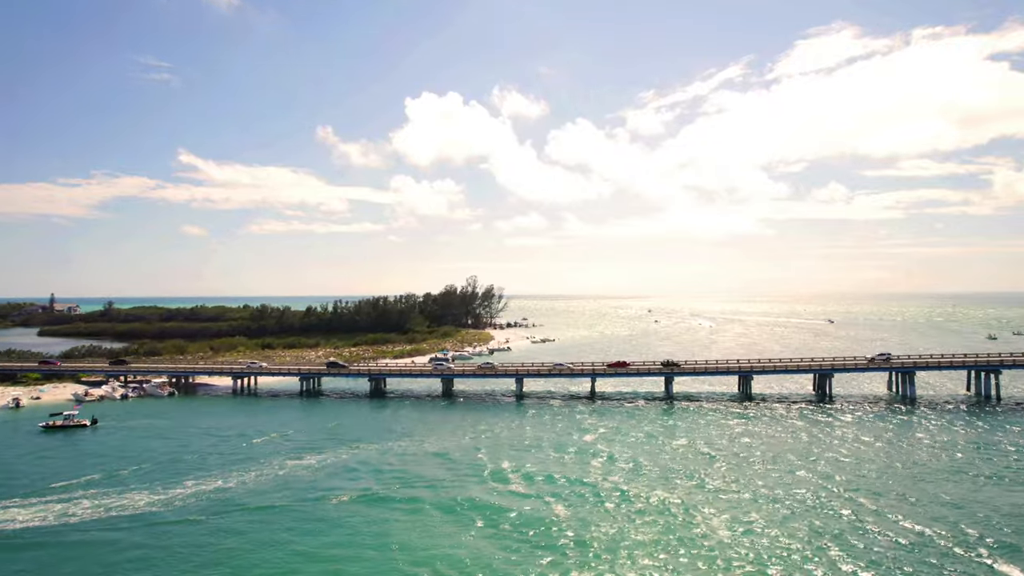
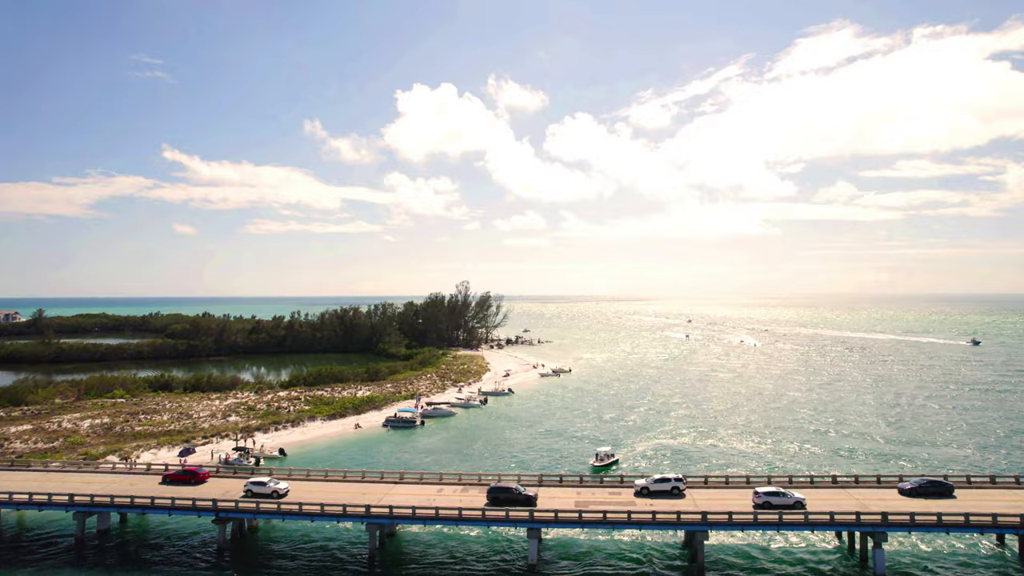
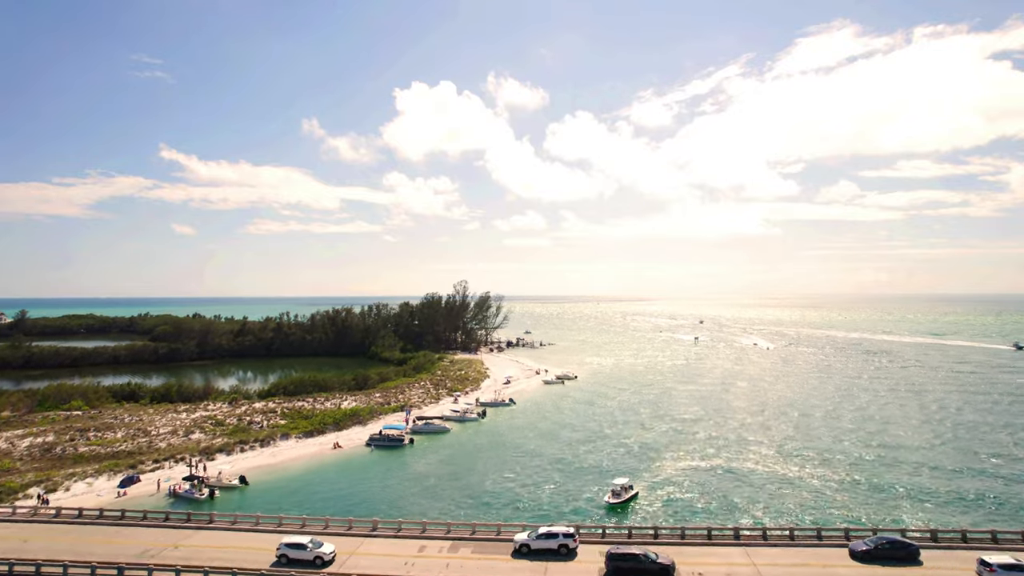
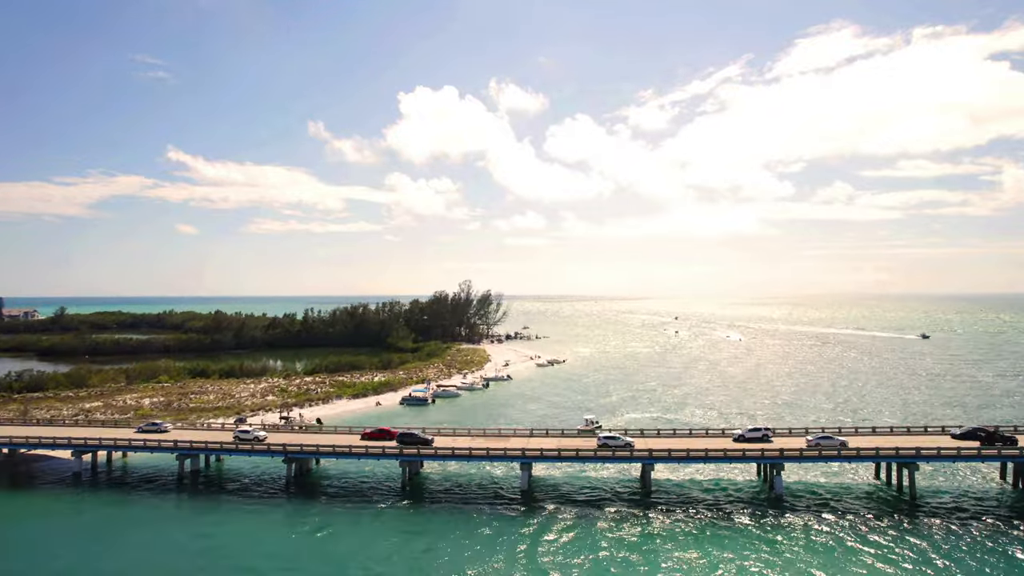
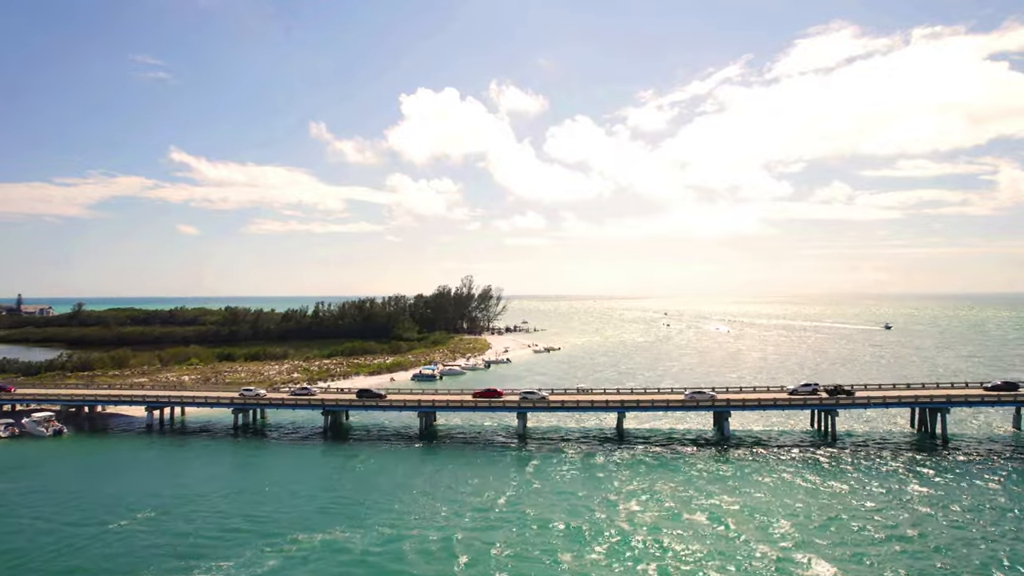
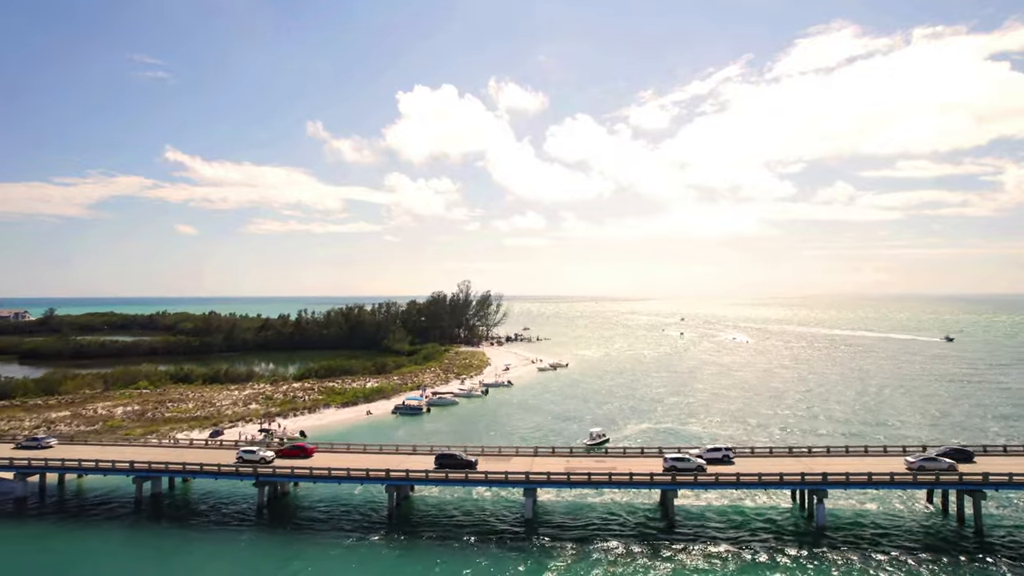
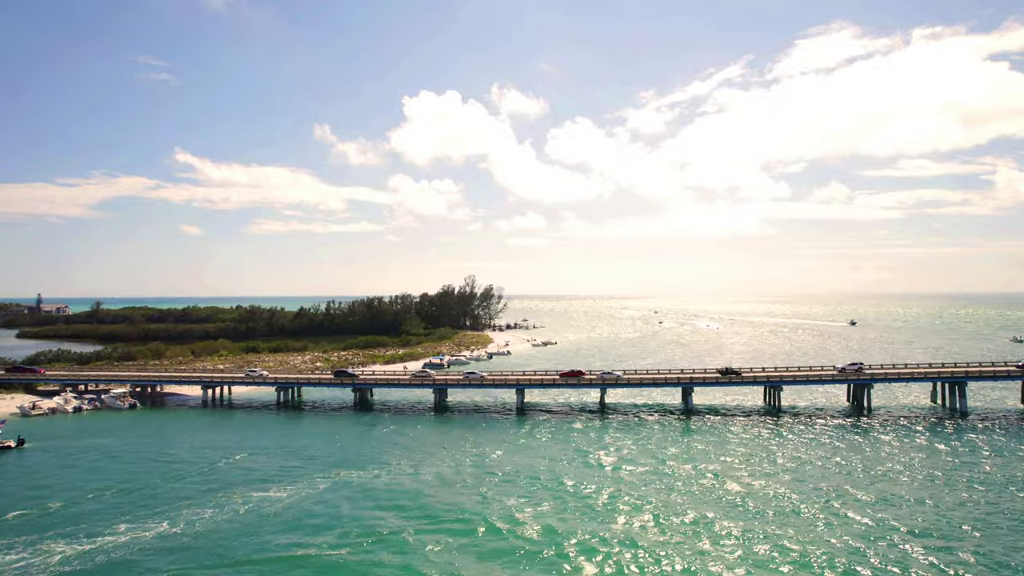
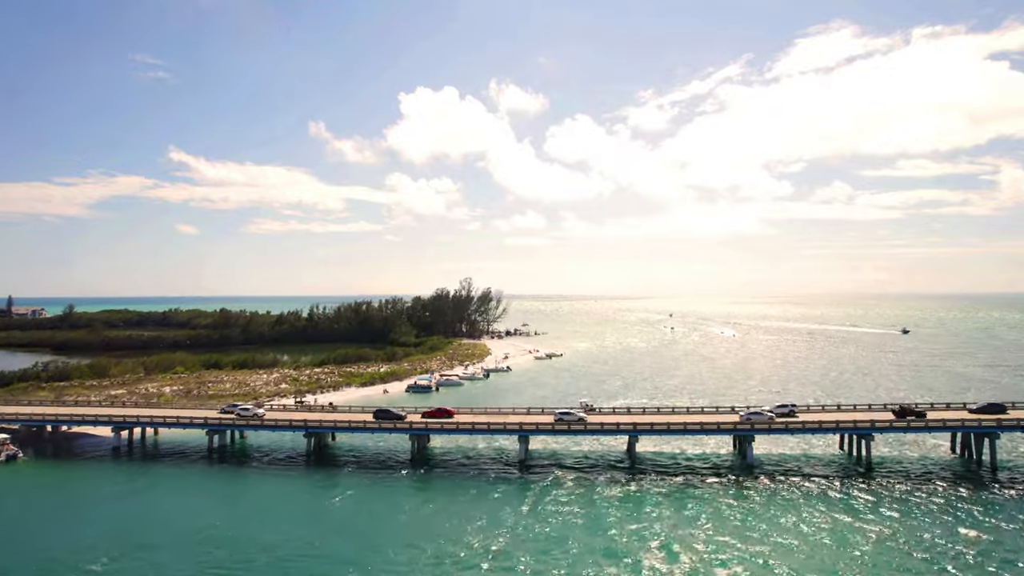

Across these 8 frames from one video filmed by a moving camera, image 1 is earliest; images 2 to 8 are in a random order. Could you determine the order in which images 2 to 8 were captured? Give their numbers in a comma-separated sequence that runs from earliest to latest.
7, 5, 8, 4, 6, 2, 3
